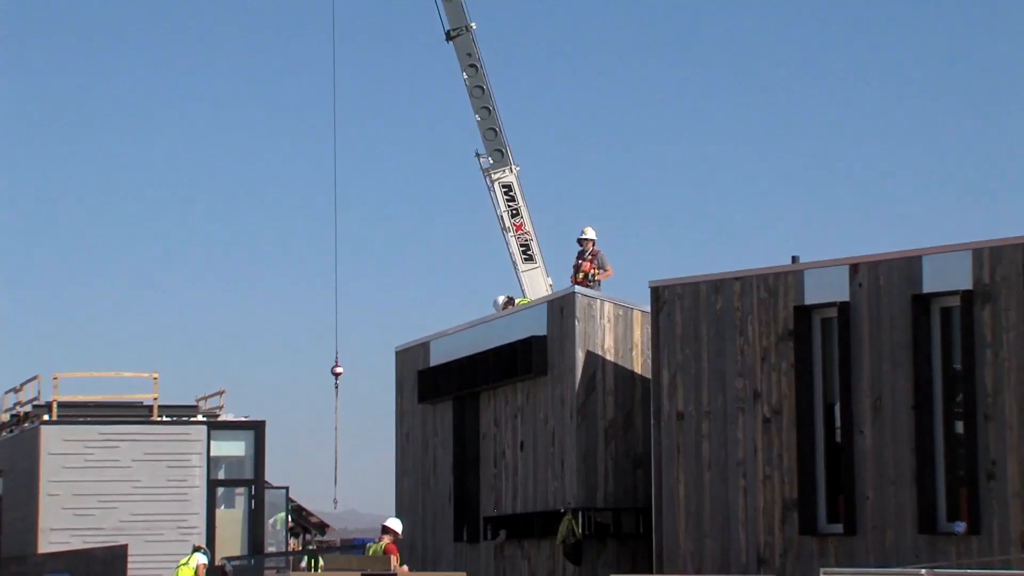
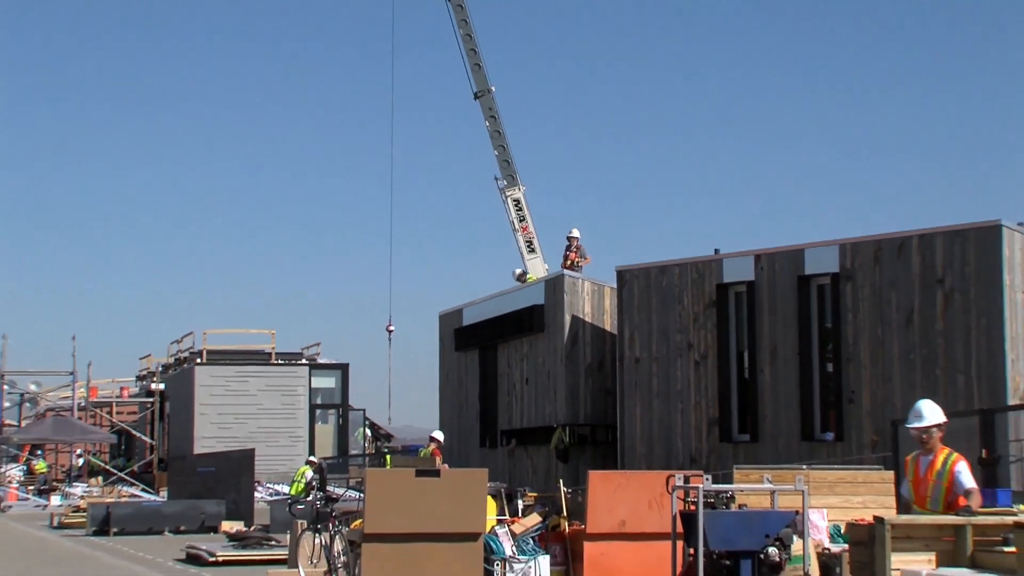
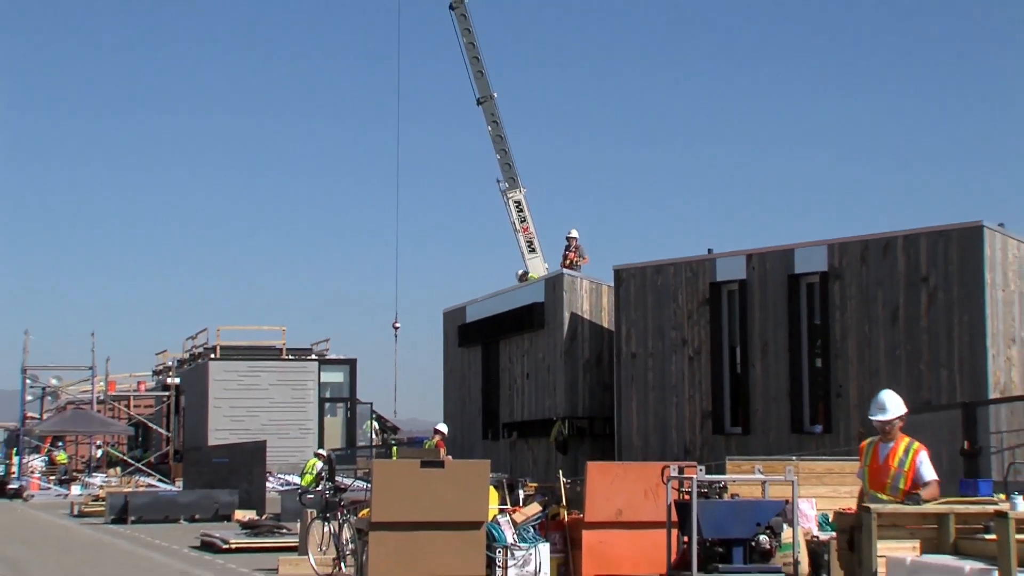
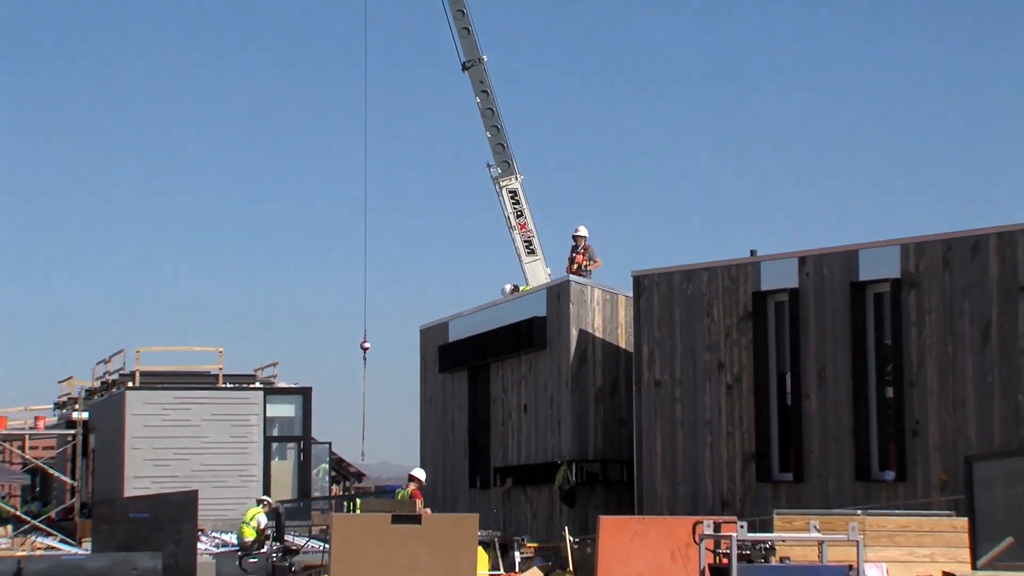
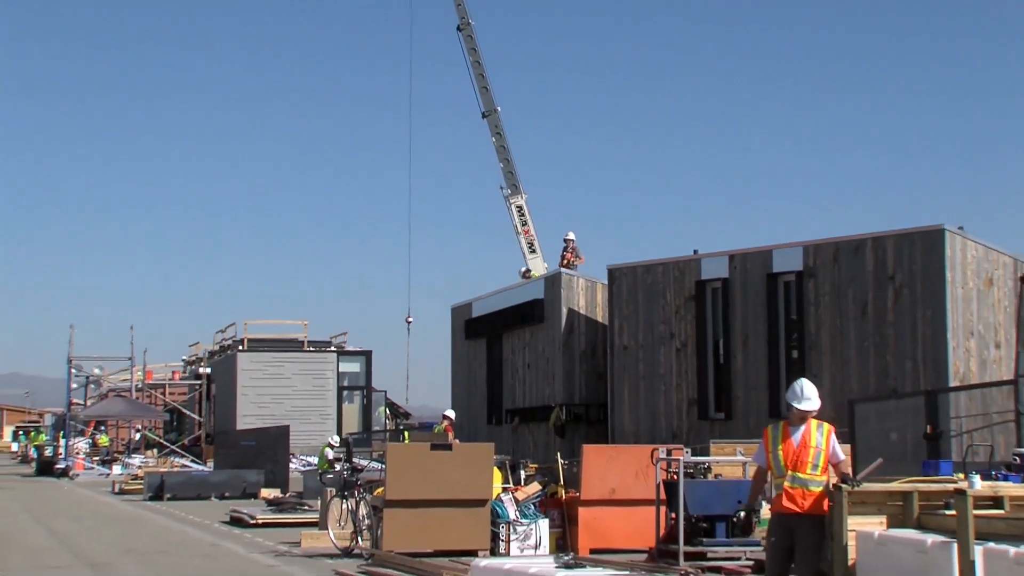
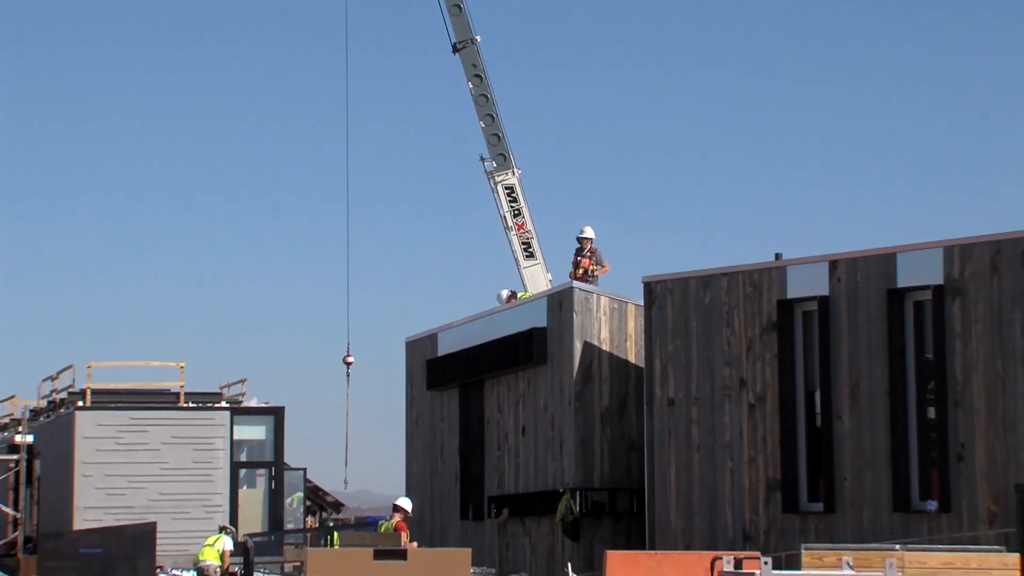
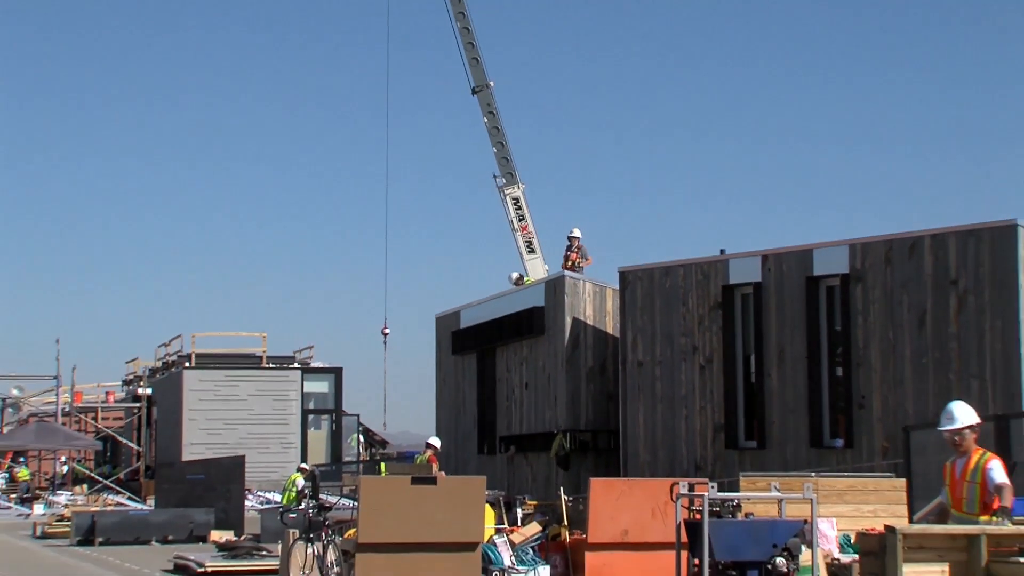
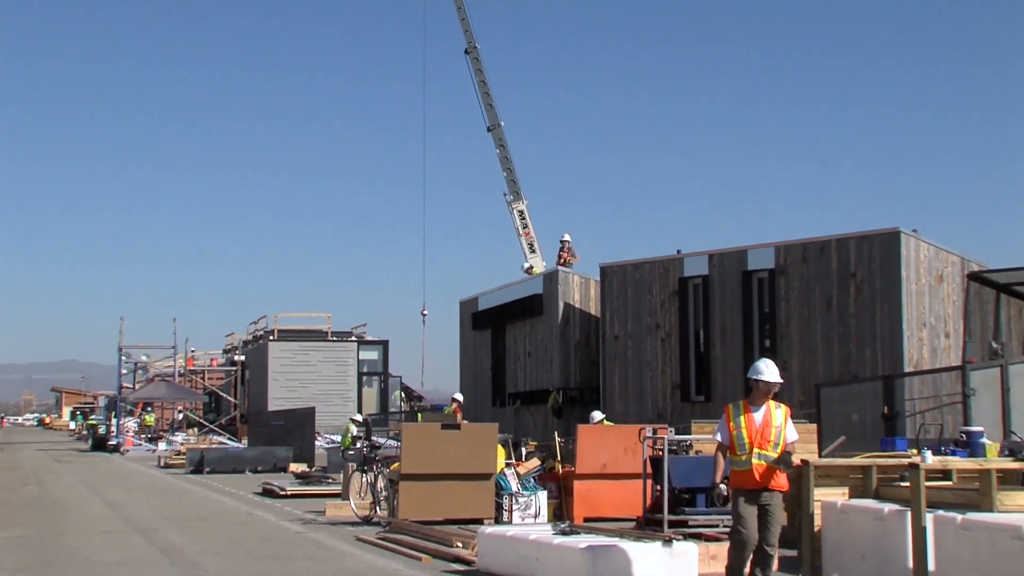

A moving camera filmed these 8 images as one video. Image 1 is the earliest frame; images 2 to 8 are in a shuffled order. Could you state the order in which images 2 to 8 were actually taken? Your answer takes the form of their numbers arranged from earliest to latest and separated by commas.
6, 4, 7, 2, 3, 5, 8
